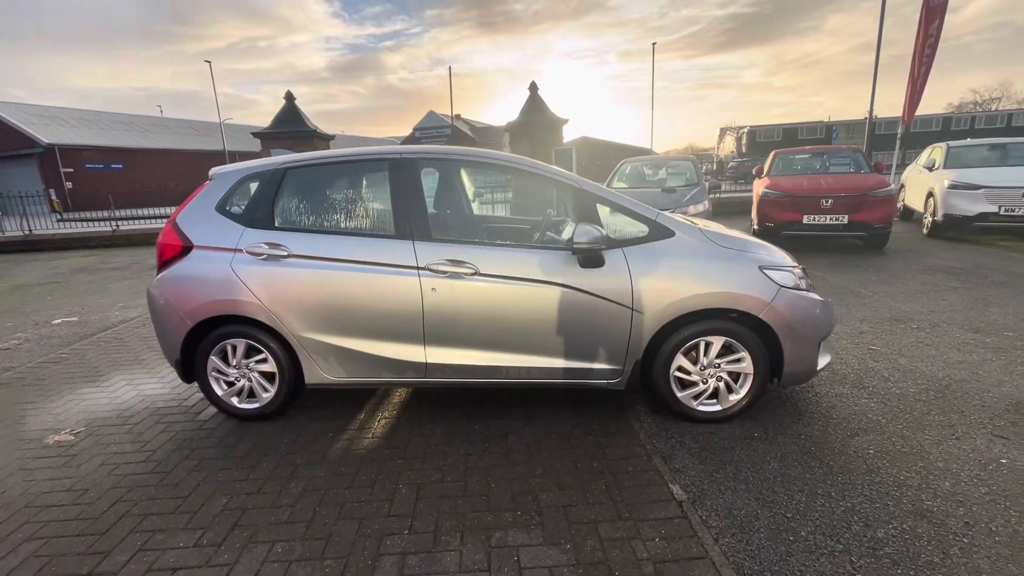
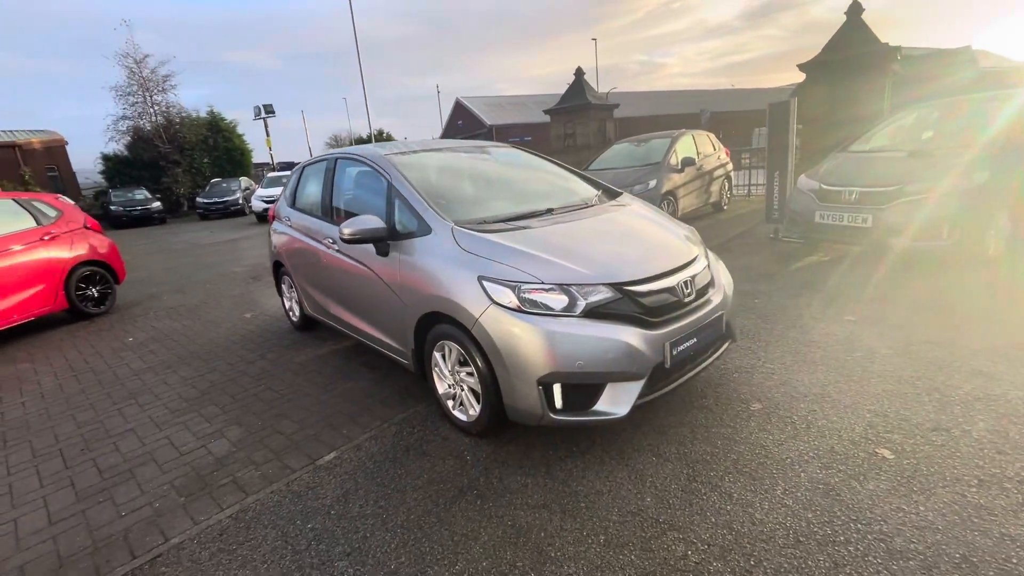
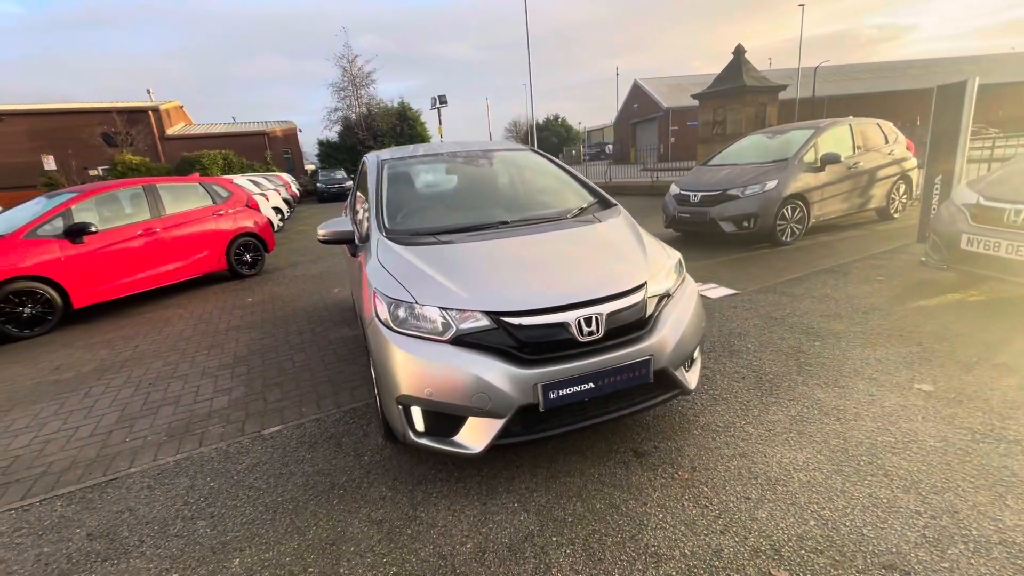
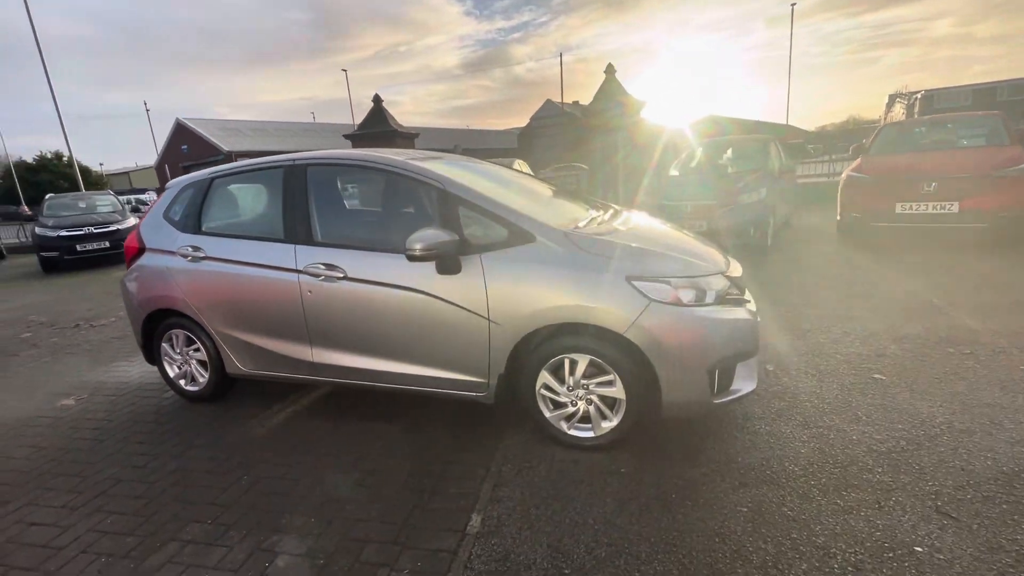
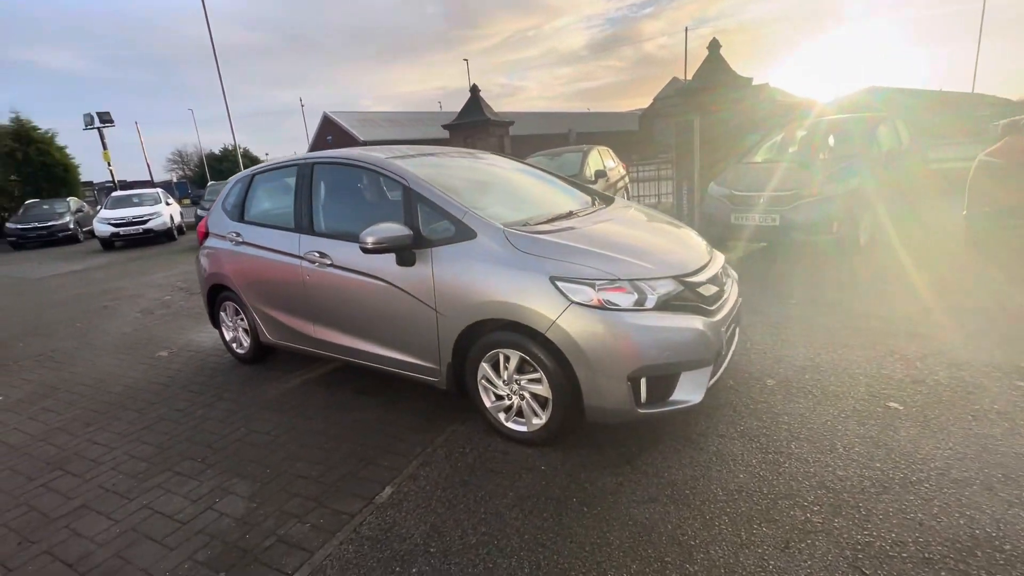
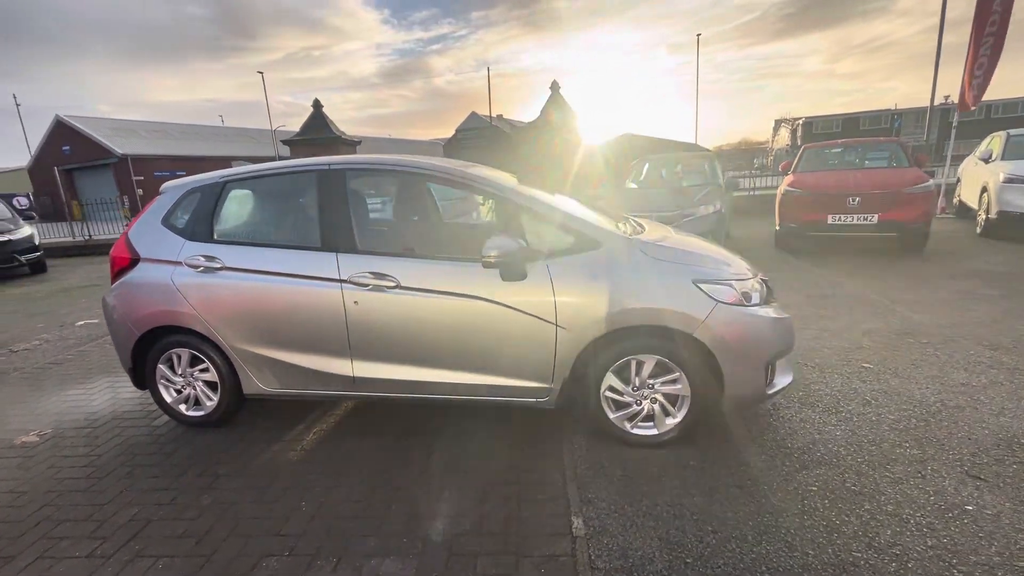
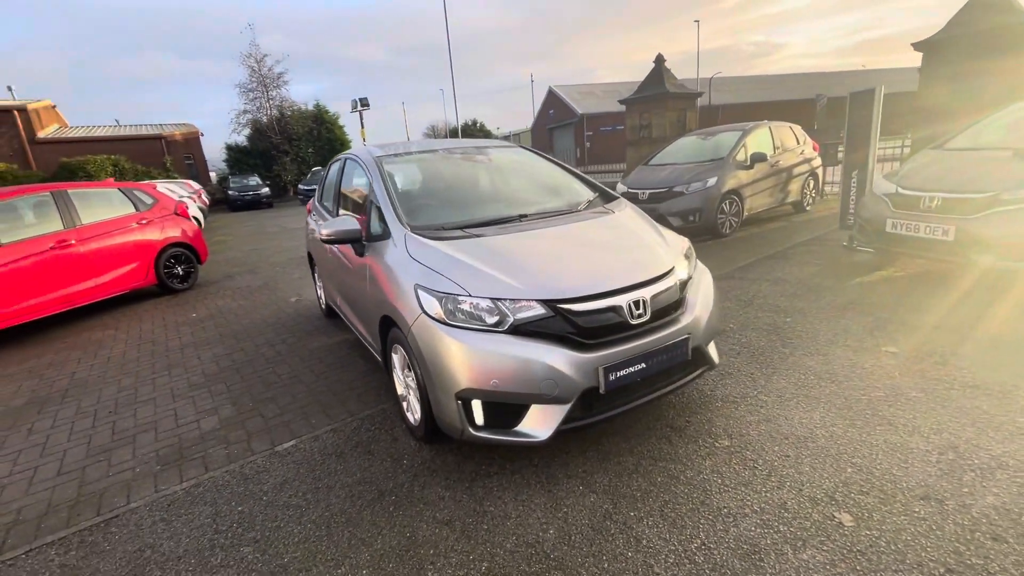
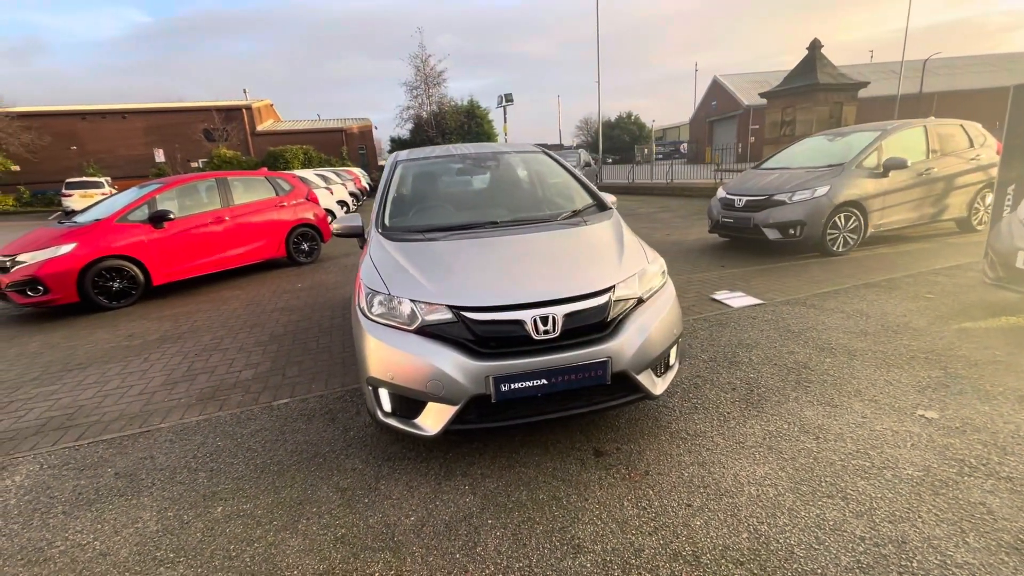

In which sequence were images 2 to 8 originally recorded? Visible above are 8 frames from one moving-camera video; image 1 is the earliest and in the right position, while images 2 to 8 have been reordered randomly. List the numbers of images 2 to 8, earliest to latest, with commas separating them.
6, 4, 5, 2, 7, 3, 8
